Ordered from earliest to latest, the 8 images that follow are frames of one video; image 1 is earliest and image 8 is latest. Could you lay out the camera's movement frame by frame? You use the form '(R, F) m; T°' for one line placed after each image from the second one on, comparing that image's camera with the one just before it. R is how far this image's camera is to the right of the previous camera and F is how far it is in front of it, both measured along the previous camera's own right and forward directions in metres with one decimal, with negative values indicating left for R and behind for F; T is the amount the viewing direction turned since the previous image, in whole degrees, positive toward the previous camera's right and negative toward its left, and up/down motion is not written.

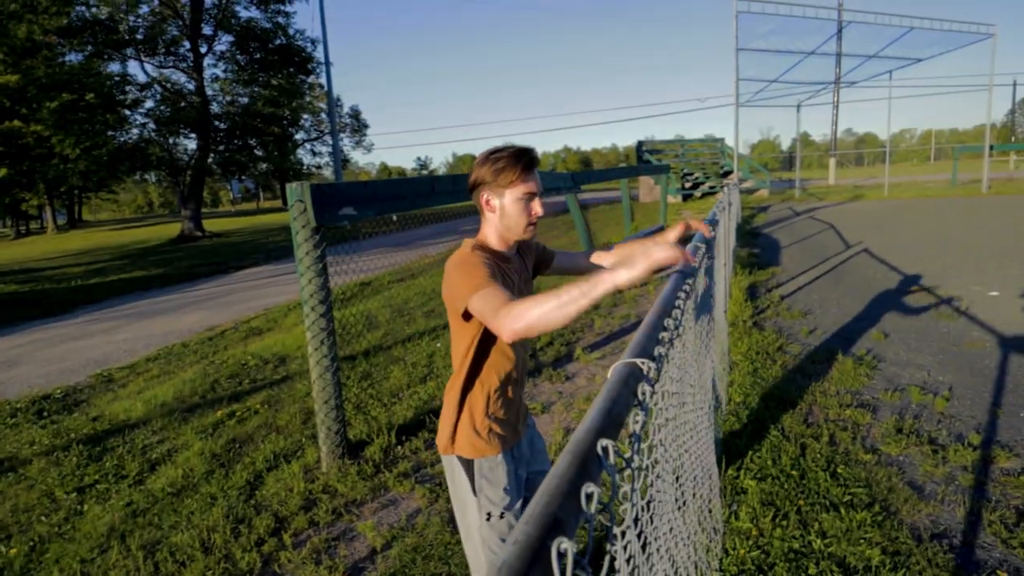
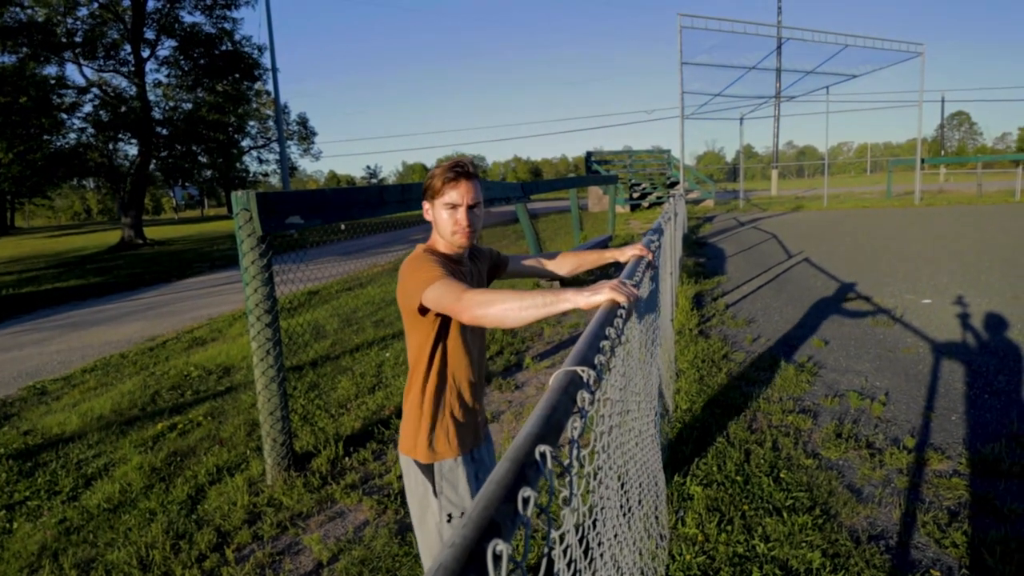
(0.0, 0.0) m; +4°
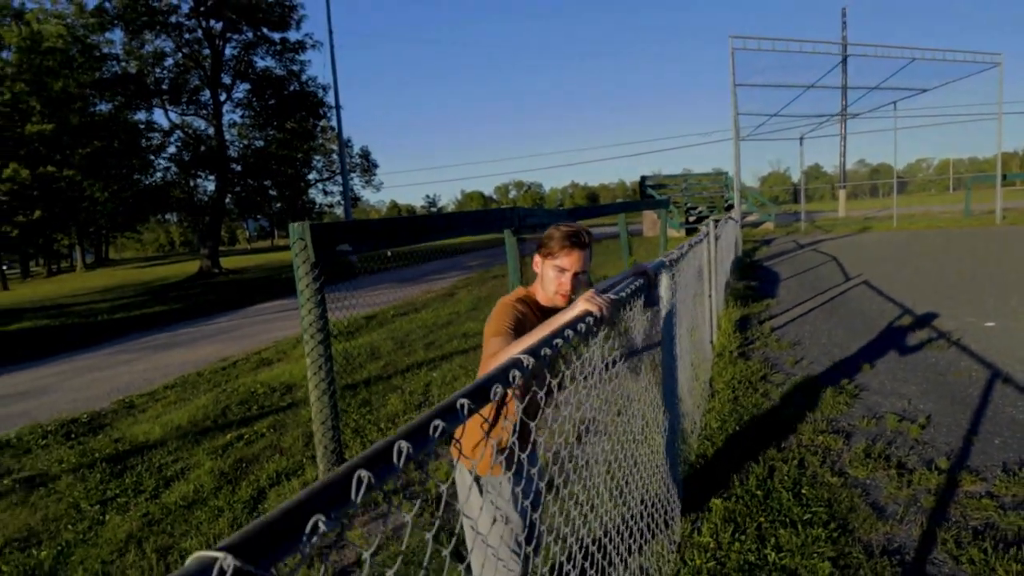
(+0.2, -0.3) m; -5°
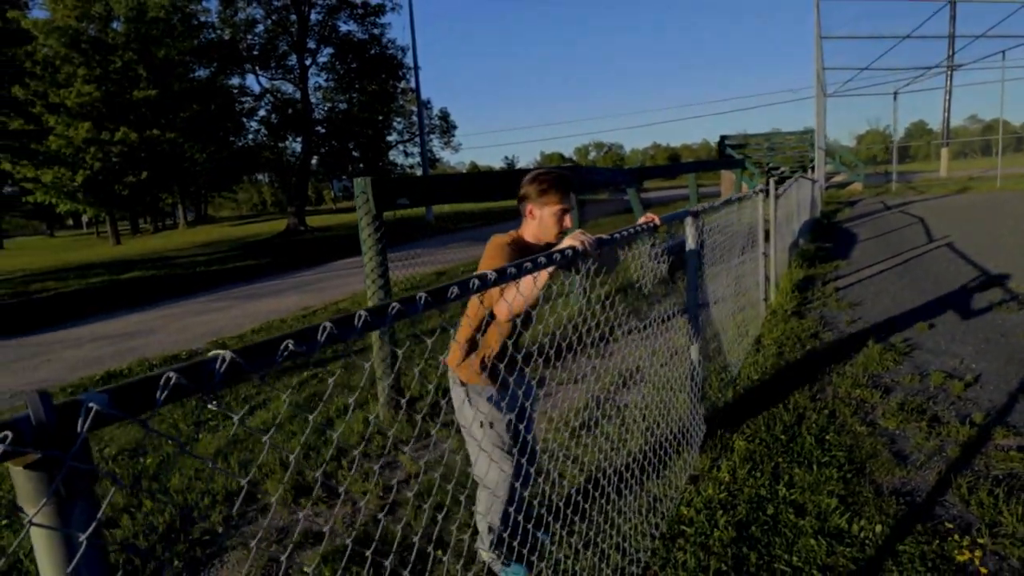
(+0.2, -0.3) m; -7°
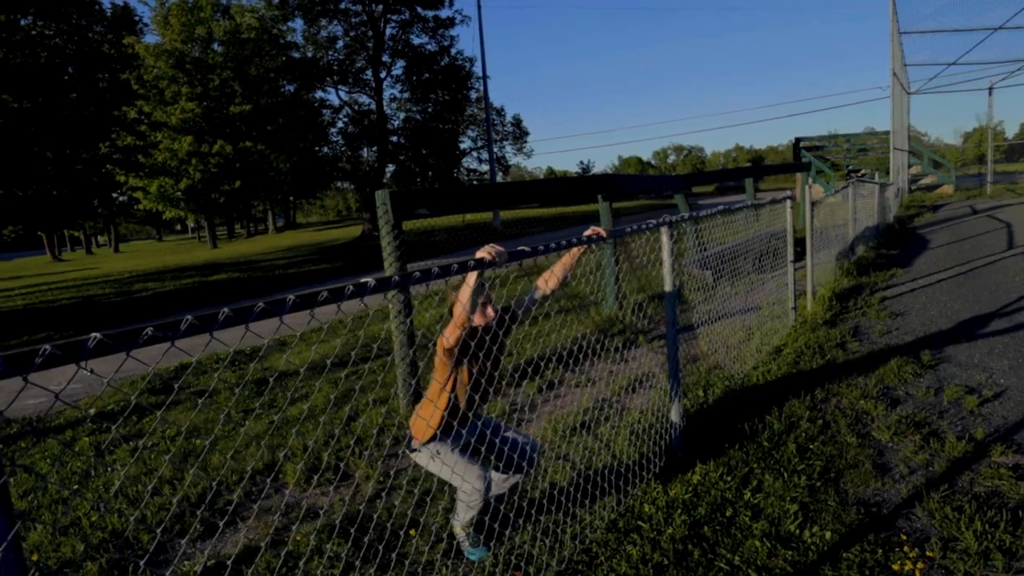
(+0.5, -0.2) m; -7°
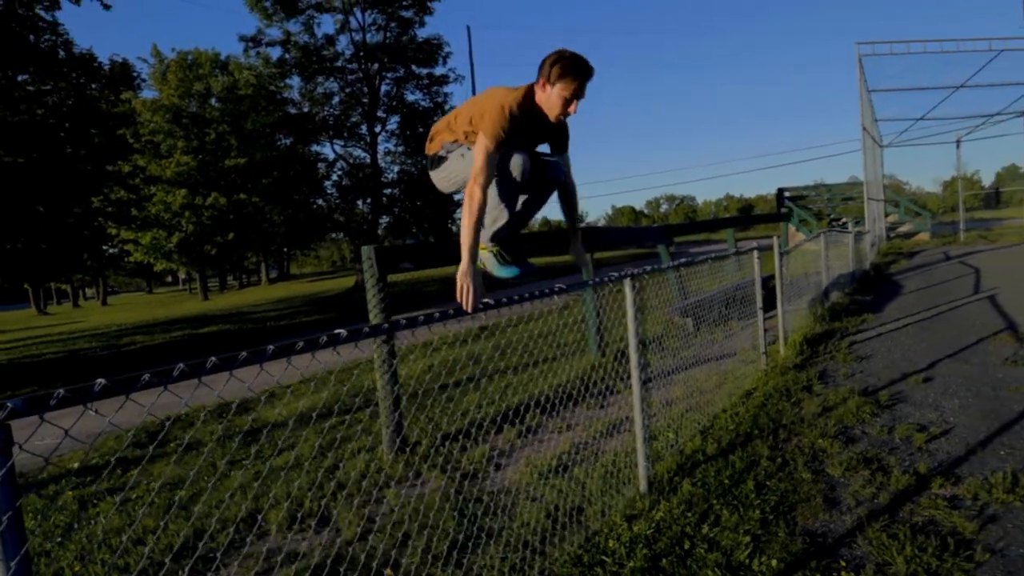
(+0.1, -0.3) m; +1°
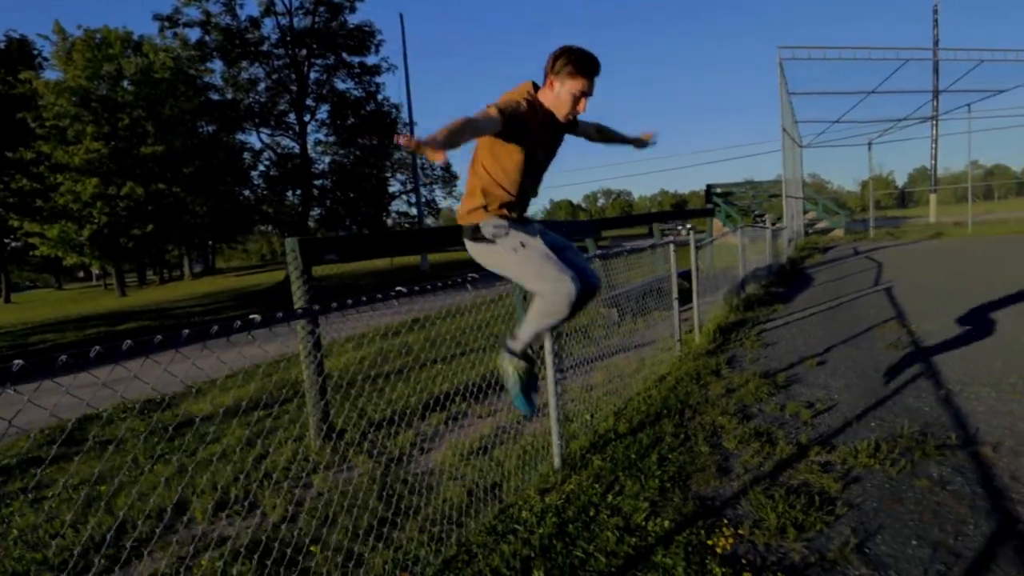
(+0.1, -0.2) m; +5°
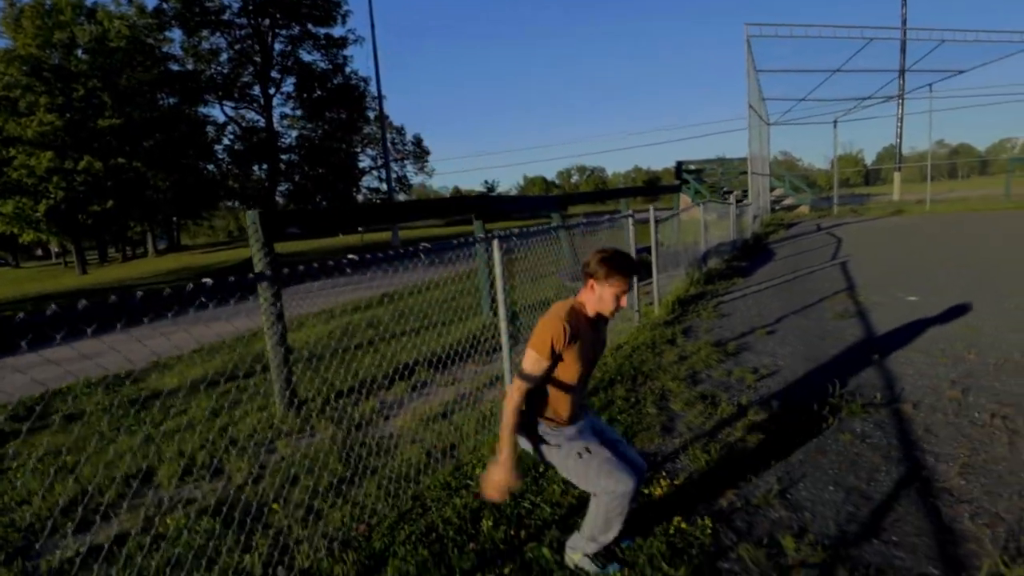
(+0.1, -0.2) m; +2°
